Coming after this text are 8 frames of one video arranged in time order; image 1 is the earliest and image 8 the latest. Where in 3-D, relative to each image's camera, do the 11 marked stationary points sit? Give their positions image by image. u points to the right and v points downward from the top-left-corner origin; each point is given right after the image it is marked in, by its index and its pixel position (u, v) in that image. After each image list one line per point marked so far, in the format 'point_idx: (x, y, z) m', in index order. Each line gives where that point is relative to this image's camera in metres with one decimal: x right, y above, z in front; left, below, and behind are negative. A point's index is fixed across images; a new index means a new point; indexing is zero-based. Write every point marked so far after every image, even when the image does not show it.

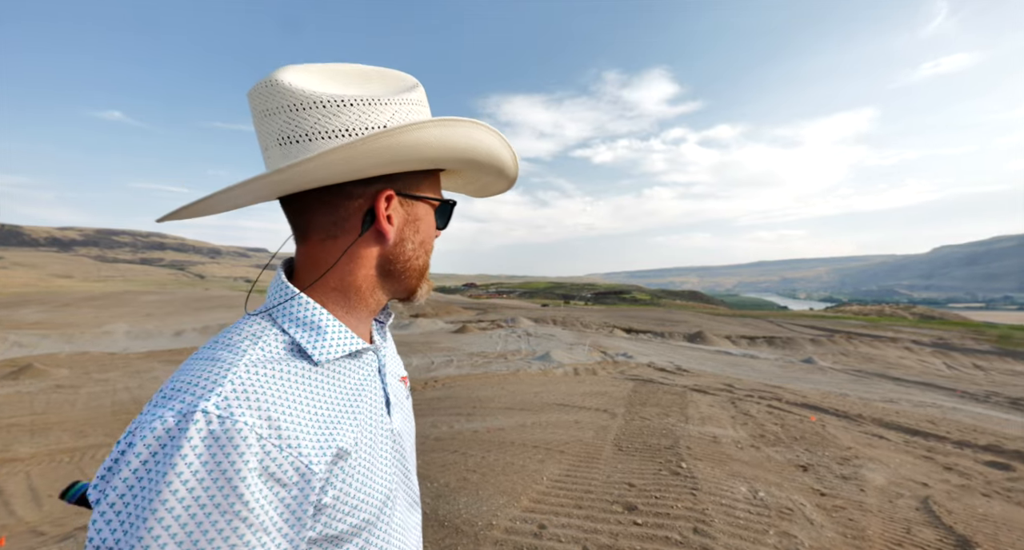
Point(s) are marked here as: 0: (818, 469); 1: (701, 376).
0: (+4.8, -3.1, +6.8) m
1: (+6.5, -3.6, +15.2) m
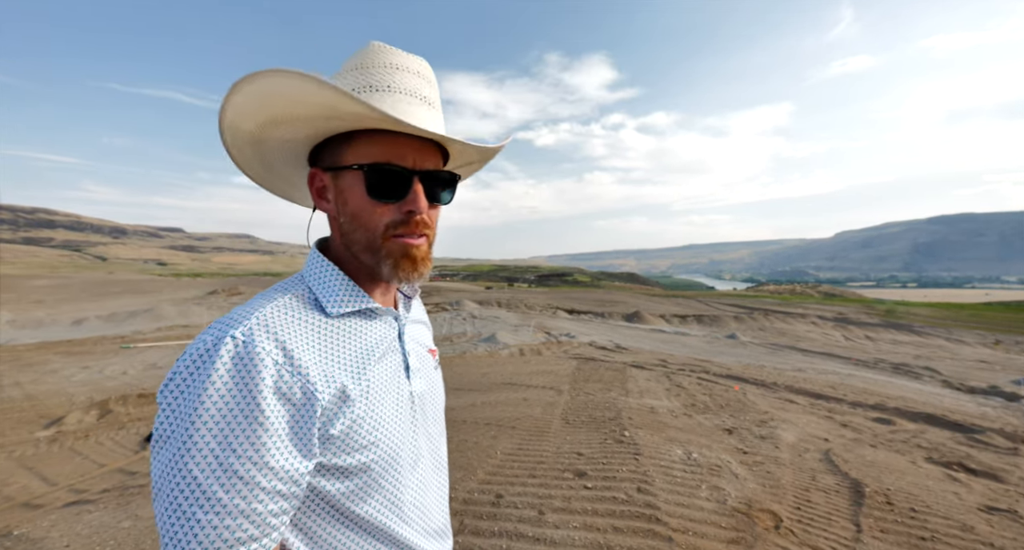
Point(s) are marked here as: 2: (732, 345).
0: (+4.0, -2.8, +7.6) m
1: (+4.7, -2.9, +16.1) m
2: (+9.3, -3.0, +18.4) m
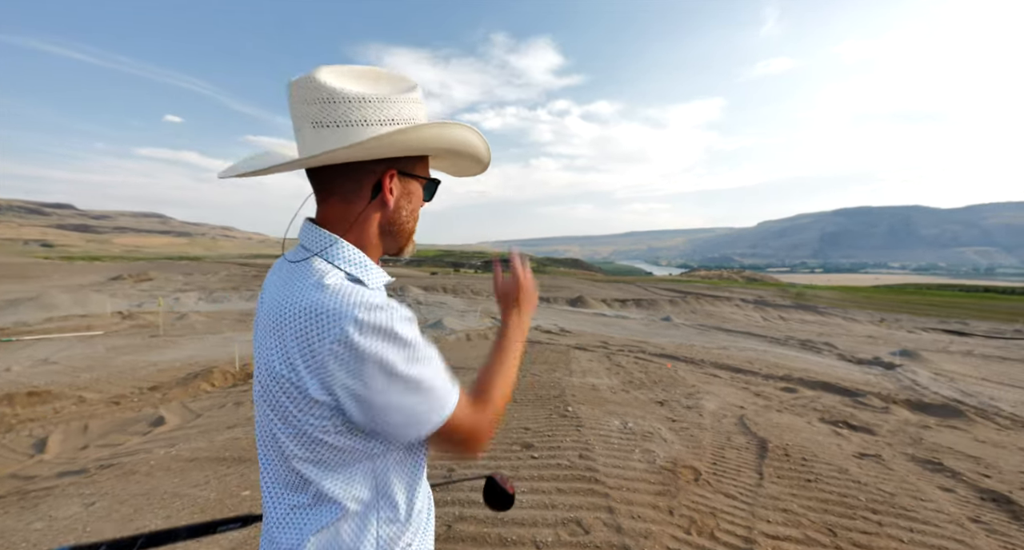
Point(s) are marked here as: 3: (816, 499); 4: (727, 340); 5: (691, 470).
0: (+3.1, -2.5, +8.5) m
1: (+2.7, -2.4, +17.0) m
2: (+7.0, -2.4, +19.7) m
3: (+2.9, -2.2, +4.1) m
4: (+8.7, -2.6, +17.5) m
5: (+2.0, -2.2, +4.9) m
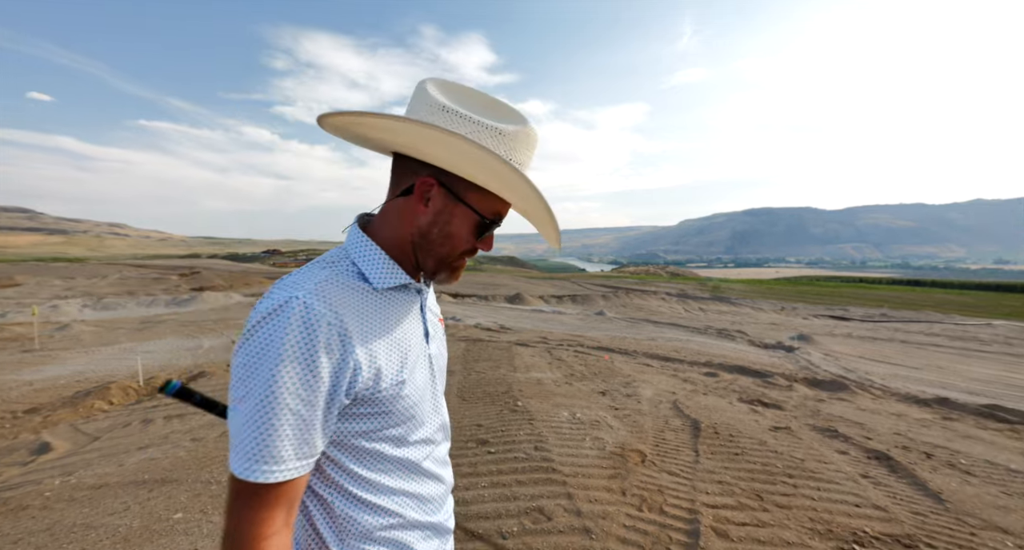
0: (+2.1, -2.4, +9.0) m
1: (+0.4, -2.3, +17.4) m
2: (+4.3, -2.2, +20.7) m
3: (+2.5, -2.1, +4.7) m
4: (+6.3, -2.4, +18.8) m
5: (+1.5, -2.2, +5.3) m
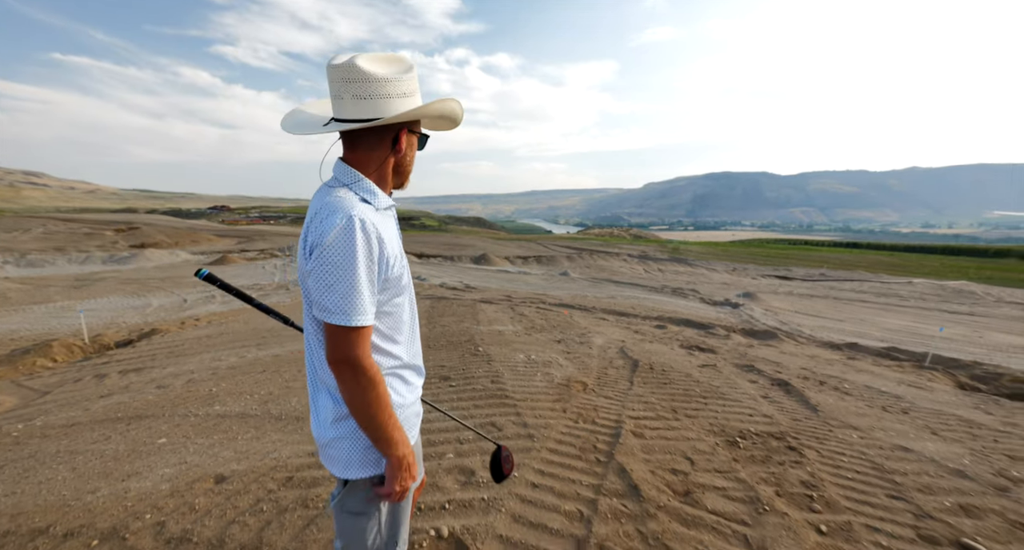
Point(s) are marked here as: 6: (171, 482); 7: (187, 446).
0: (+1.2, -1.5, +9.8) m
1: (-1.1, -0.6, +18.0) m
2: (+2.5, -0.2, +21.6) m
3: (+2.0, -1.6, +5.6) m
4: (+4.7, -0.6, +19.8) m
5: (+1.0, -1.5, +6.1) m
6: (-3.0, -1.8, +3.7) m
7: (-3.4, -1.8, +4.6) m
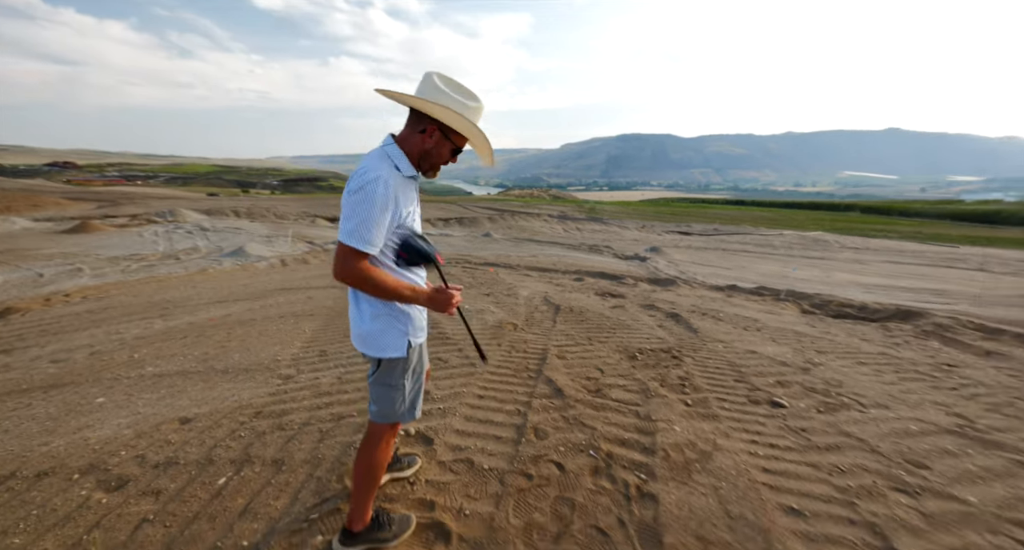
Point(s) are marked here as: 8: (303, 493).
0: (-0.4, -0.4, +10.7) m
1: (-4.2, +1.0, +18.2) m
2: (-1.2, +1.9, +22.4) m
3: (+1.1, -0.8, +6.6) m
4: (+1.2, +1.4, +21.0) m
5: (0.0, -0.8, +7.0) m
6: (-3.5, -1.4, +3.9) m
7: (-4.1, -1.4, +4.7) m
8: (-1.3, -1.4, +2.8) m
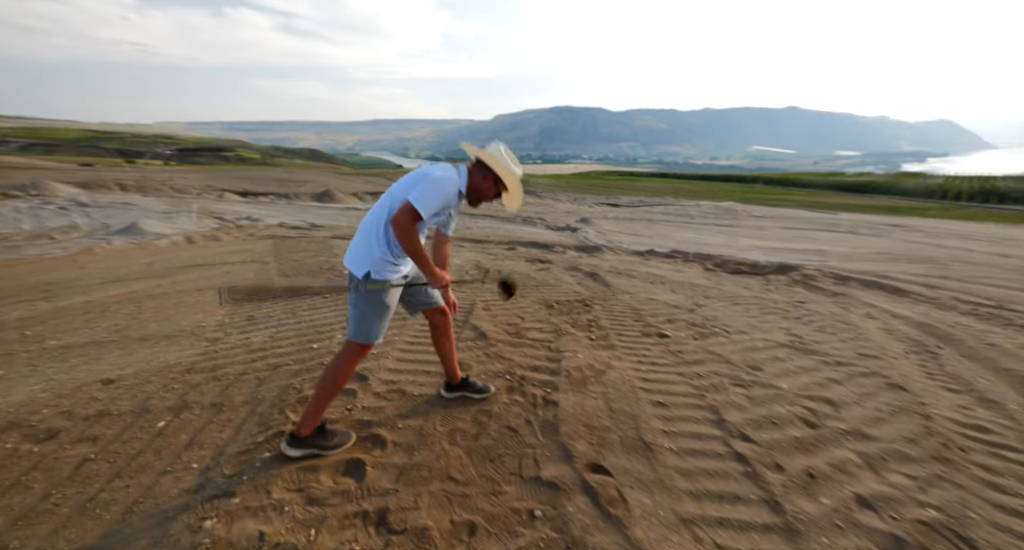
0: (-2.1, +0.4, +10.9) m
1: (-6.9, +2.2, +17.7) m
2: (-4.7, +3.3, +22.2) m
3: (0.0, -0.2, +7.2) m
4: (-2.0, +2.8, +21.3) m
5: (-1.2, -0.2, +7.4) m
6: (-4.1, -1.1, +3.9) m
7: (-4.8, -1.0, +4.6) m
8: (-1.9, -1.1, +3.1) m
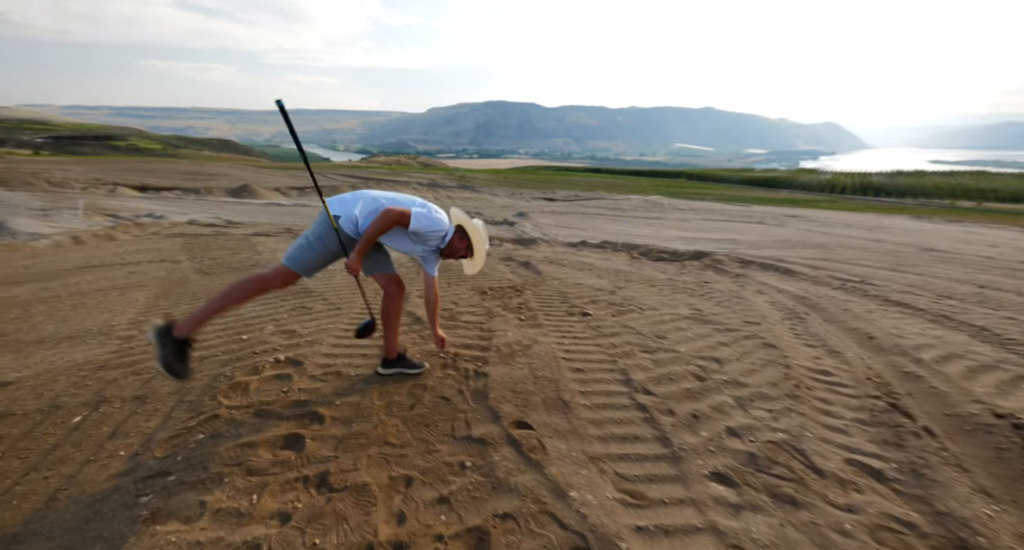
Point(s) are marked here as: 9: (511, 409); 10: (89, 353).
0: (-3.7, +0.5, +10.8) m
1: (-9.4, +2.3, +16.9) m
2: (-7.8, +3.5, +21.6) m
3: (-1.1, -0.1, +7.4) m
4: (-5.1, +3.1, +21.0) m
5: (-2.3, -0.1, +7.4) m
6: (-4.7, -1.0, +3.6) m
7: (-5.5, -1.0, +4.2) m
8: (-2.4, -1.0, +3.1) m
9: (0.0, -0.9, +3.0) m
10: (-4.3, -0.8, +4.4) m
